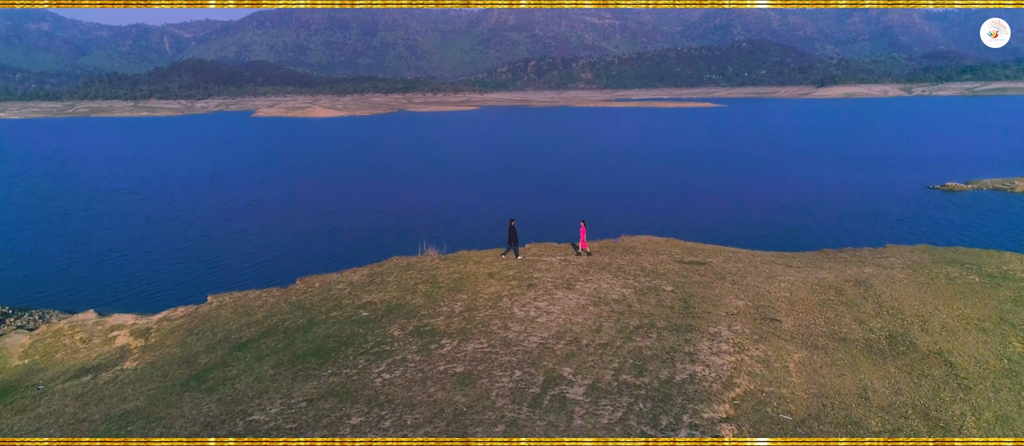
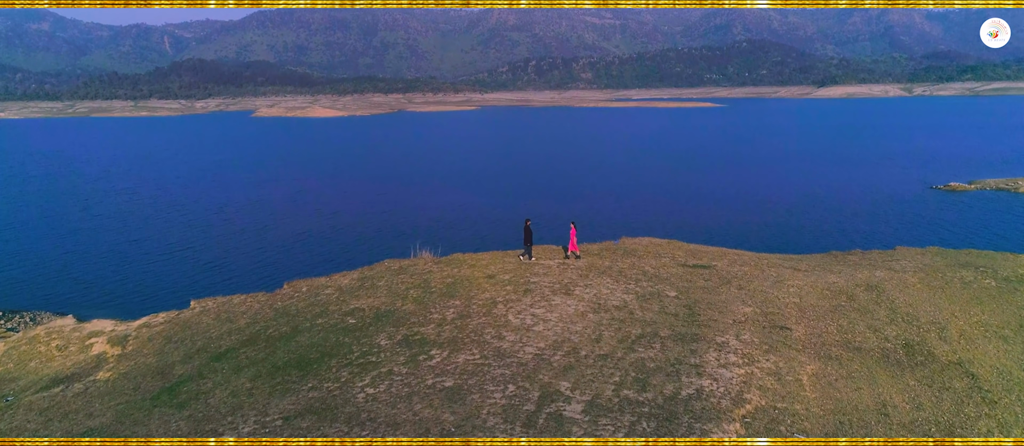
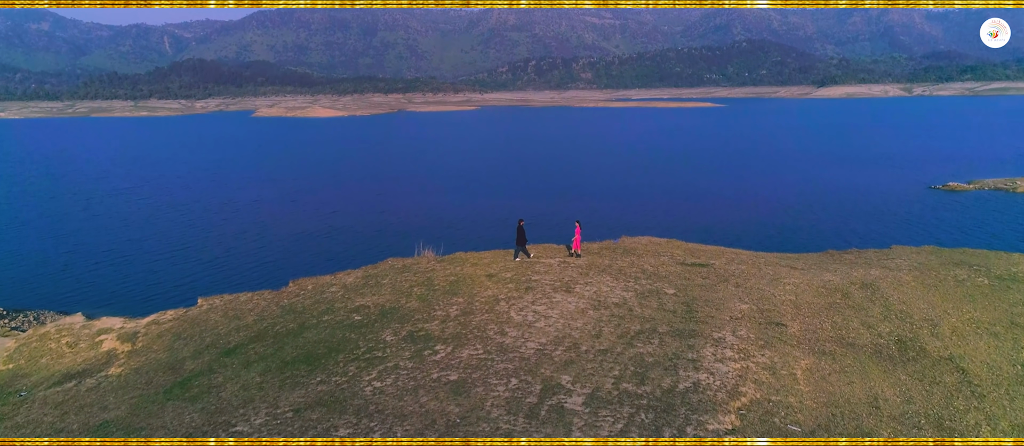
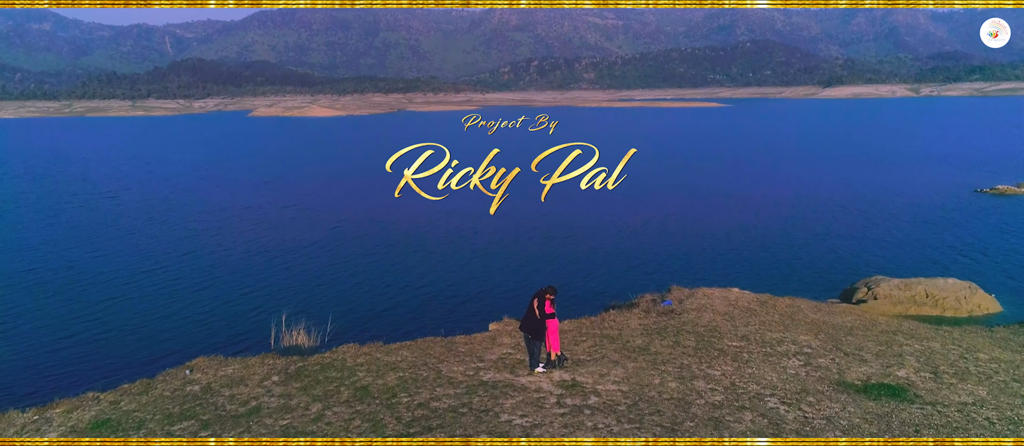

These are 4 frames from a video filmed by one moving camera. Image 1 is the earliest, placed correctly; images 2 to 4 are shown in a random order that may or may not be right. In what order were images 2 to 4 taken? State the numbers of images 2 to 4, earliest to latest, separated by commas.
3, 2, 4
